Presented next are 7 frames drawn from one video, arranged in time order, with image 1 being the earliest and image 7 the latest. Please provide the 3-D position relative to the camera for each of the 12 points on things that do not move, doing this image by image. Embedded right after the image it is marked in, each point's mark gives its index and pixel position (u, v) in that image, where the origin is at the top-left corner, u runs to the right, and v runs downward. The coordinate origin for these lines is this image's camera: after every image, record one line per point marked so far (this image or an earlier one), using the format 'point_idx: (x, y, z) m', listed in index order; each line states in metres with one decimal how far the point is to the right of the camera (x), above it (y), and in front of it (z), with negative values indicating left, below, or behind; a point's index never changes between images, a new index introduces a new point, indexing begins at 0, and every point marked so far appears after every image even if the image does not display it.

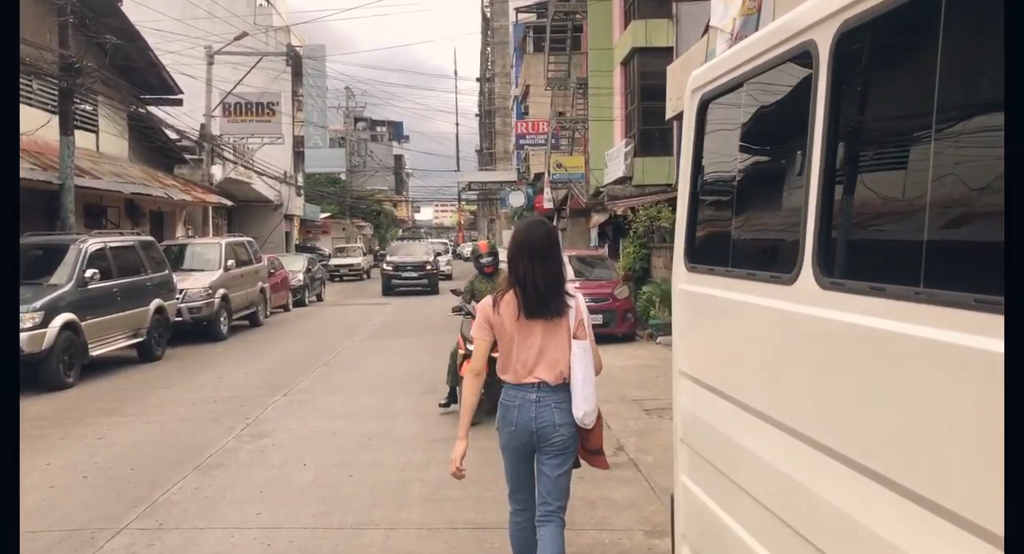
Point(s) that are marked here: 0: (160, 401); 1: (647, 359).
0: (-4.1, -1.4, +9.8) m
1: (+2.0, -1.2, +12.7) m
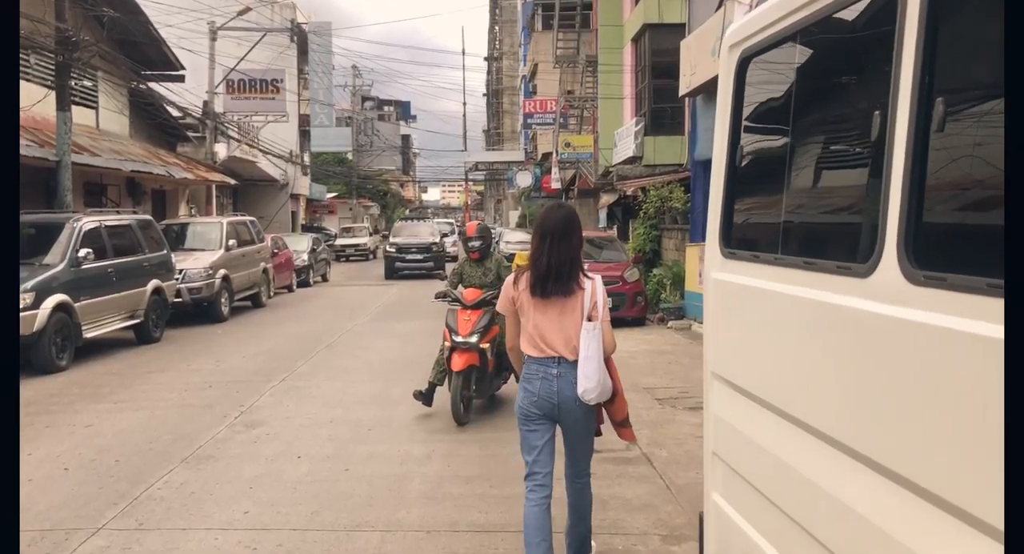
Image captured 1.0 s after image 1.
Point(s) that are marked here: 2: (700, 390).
0: (-4.0, -1.2, +9.5) m
1: (+2.1, -1.0, +12.3) m
2: (+2.0, -1.2, +9.2) m
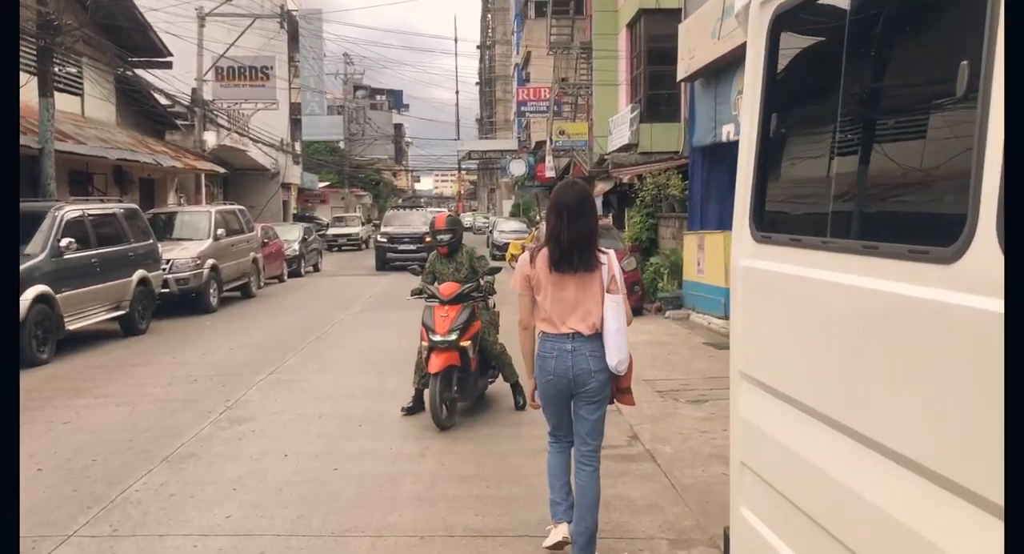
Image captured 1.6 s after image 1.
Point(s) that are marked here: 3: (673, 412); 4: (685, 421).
0: (-4.0, -1.1, +9.1) m
1: (+2.0, -0.8, +12.0) m
2: (+2.0, -1.1, +8.9) m
3: (+1.4, -1.2, +7.5) m
4: (+1.5, -1.2, +7.2) m
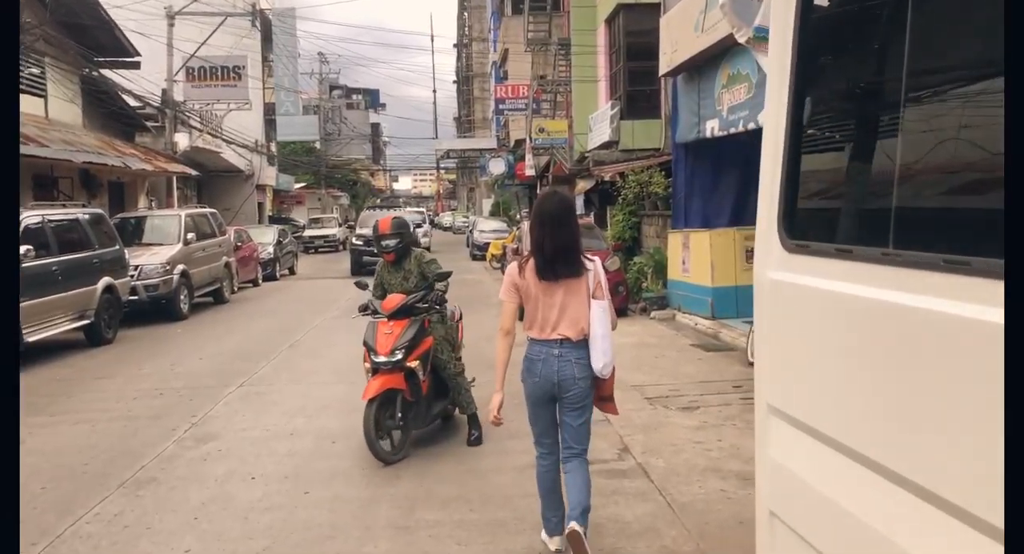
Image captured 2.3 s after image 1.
0: (-4.2, -1.2, +8.7) m
1: (+1.8, -0.8, +11.7) m
2: (+1.8, -1.1, +8.6) m
3: (+1.3, -1.2, +7.2) m
4: (+1.3, -1.2, +6.9) m
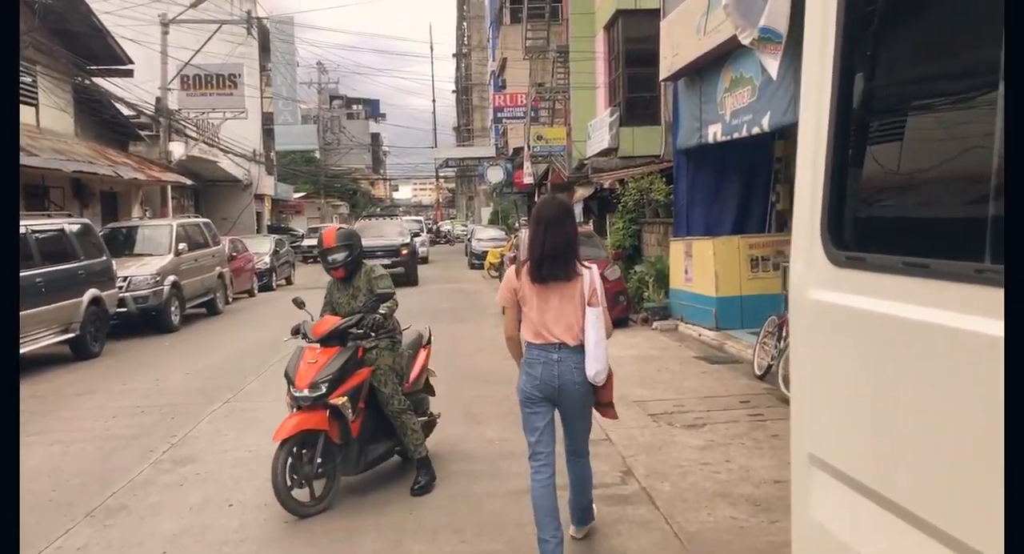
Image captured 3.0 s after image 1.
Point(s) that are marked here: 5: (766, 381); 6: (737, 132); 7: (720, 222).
0: (-4.2, -1.3, +8.3) m
1: (+1.8, -1.0, +11.4) m
2: (+1.8, -1.2, +8.2) m
3: (+1.3, -1.3, +6.8) m
4: (+1.3, -1.3, +6.5) m
5: (+2.7, -1.1, +9.0) m
6: (+2.8, +1.8, +10.8) m
7: (+3.3, +0.9, +13.4) m
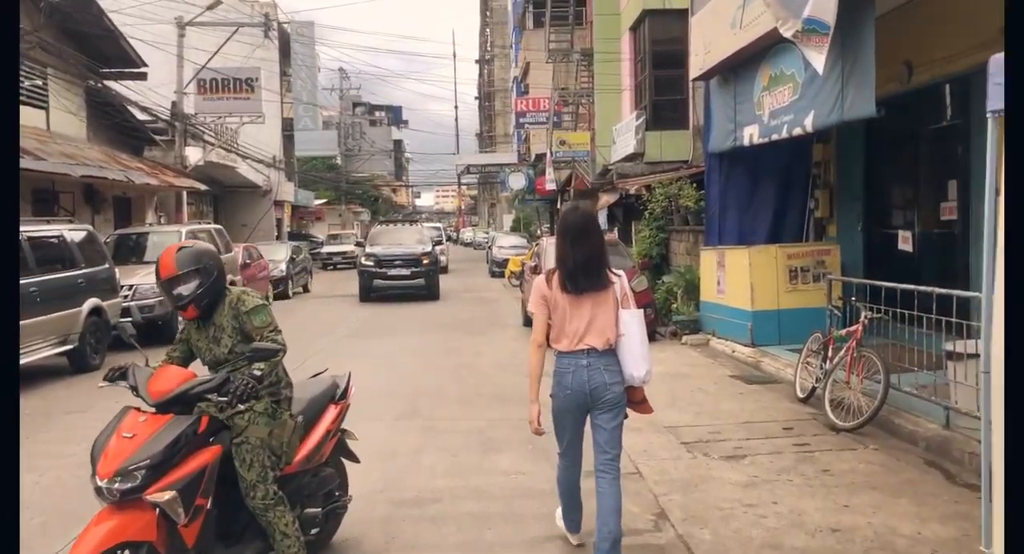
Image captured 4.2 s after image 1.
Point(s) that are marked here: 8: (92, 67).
0: (-4.1, -1.4, +7.7) m
1: (+2.0, -1.1, +10.6) m
2: (+1.9, -1.3, +7.4) m
3: (+1.4, -1.4, +6.1) m
4: (+1.4, -1.4, +5.7) m
5: (+2.9, -1.2, +8.2) m
6: (+3.1, +1.7, +10.0) m
7: (+3.6, +0.7, +12.6) m
8: (-9.8, +4.9, +19.9) m
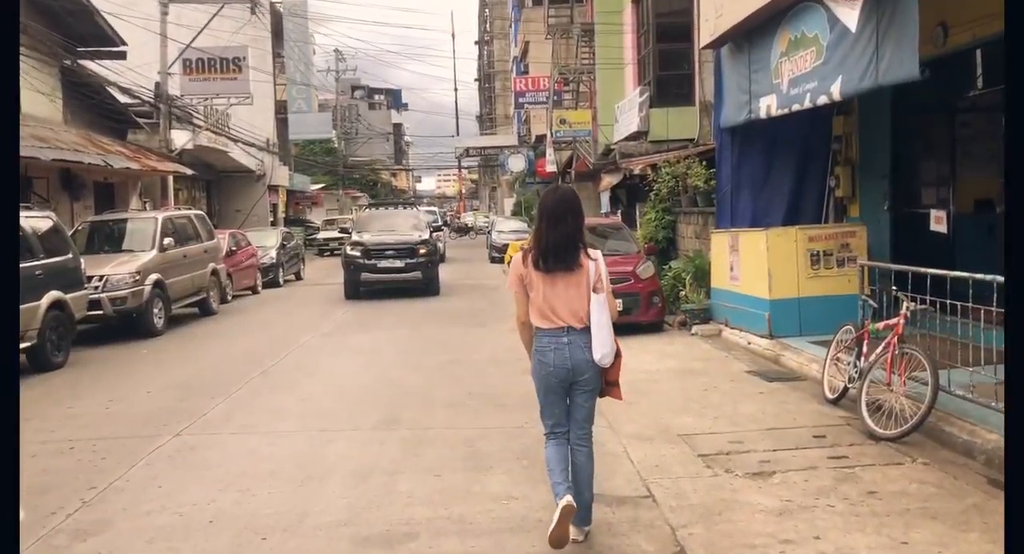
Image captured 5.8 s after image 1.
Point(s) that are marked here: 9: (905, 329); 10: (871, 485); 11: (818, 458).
0: (-4.1, -1.4, +6.8) m
1: (+2.0, -0.9, +9.7) m
2: (+1.9, -1.2, +6.5) m
3: (+1.3, -1.3, +5.2) m
4: (+1.4, -1.4, +4.8) m
5: (+2.8, -1.1, +7.3) m
6: (+3.0, +1.8, +9.0) m
7: (+3.5, +0.9, +11.7) m
8: (-9.8, +5.1, +18.9) m
9: (+2.9, -0.4, +6.4) m
10: (+2.2, -1.3, +5.3) m
11: (+2.1, -1.3, +5.9) m
